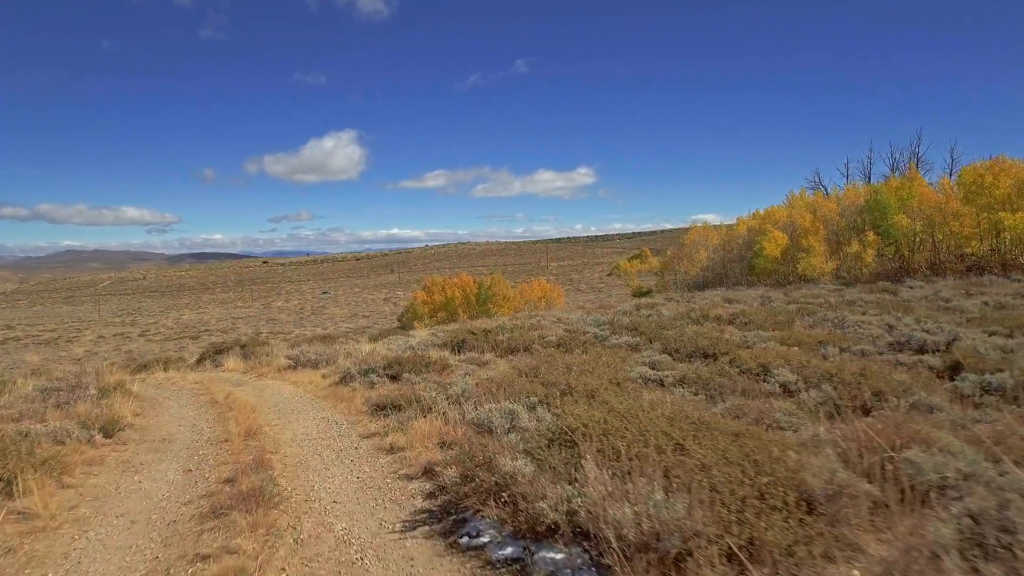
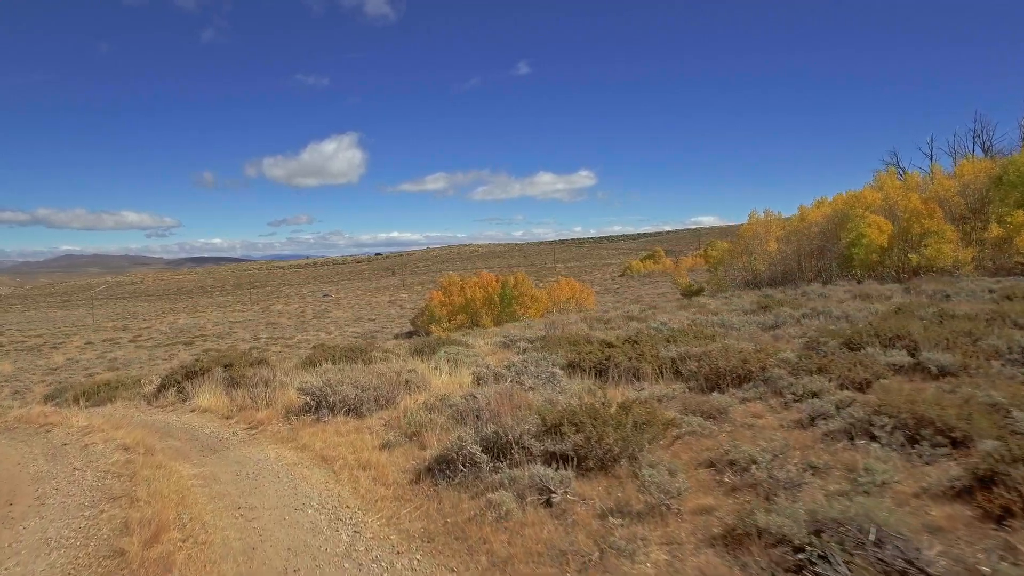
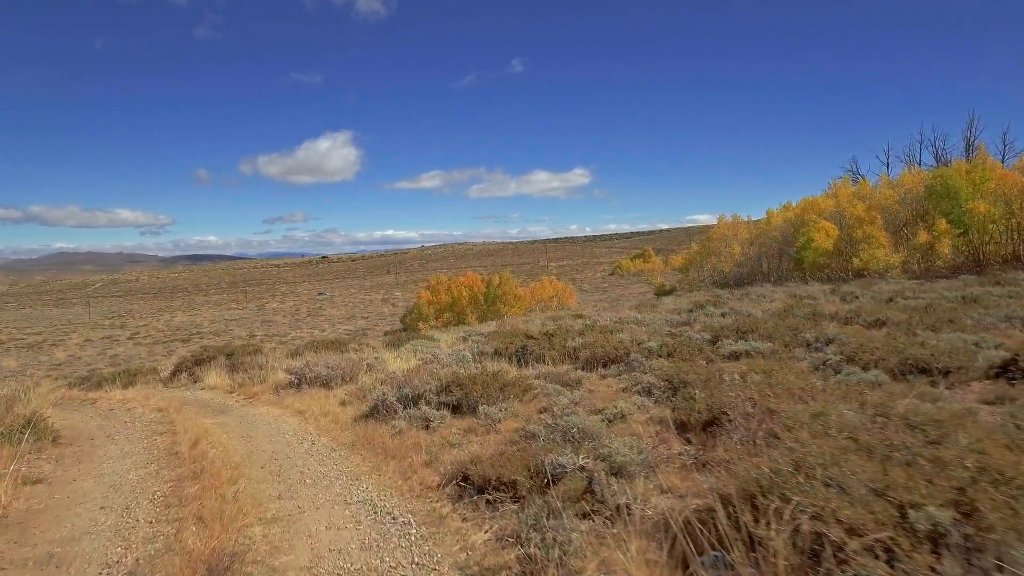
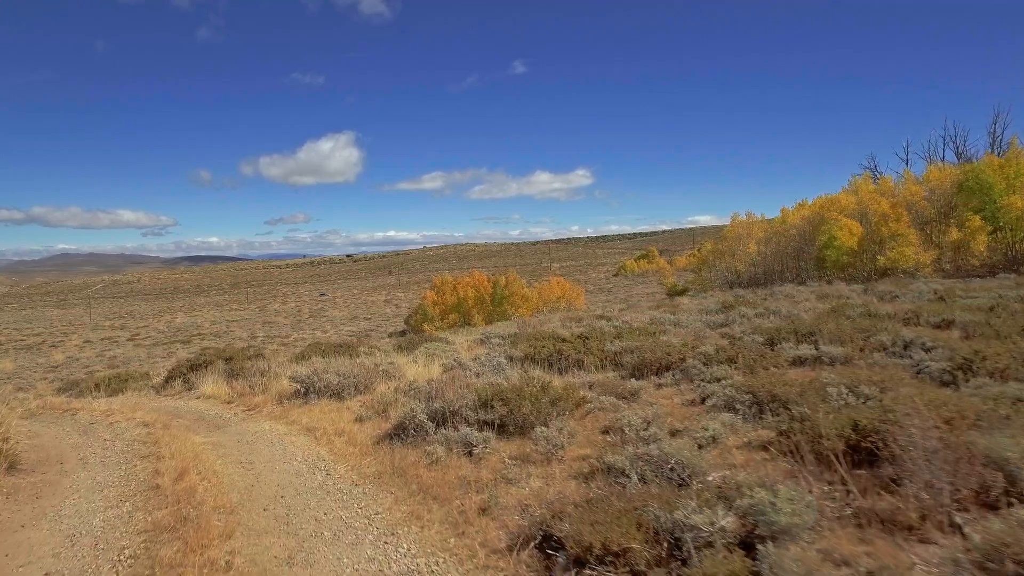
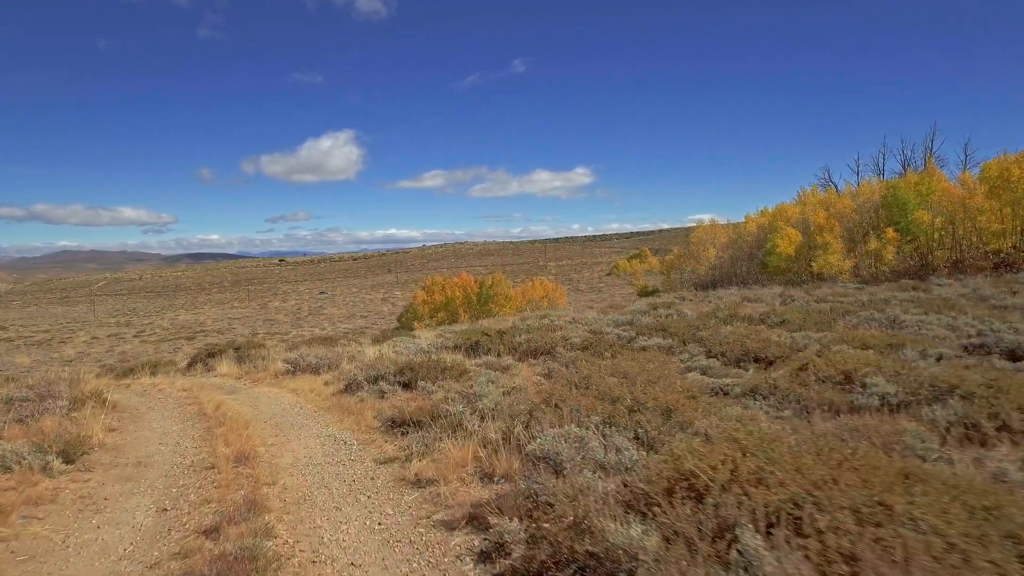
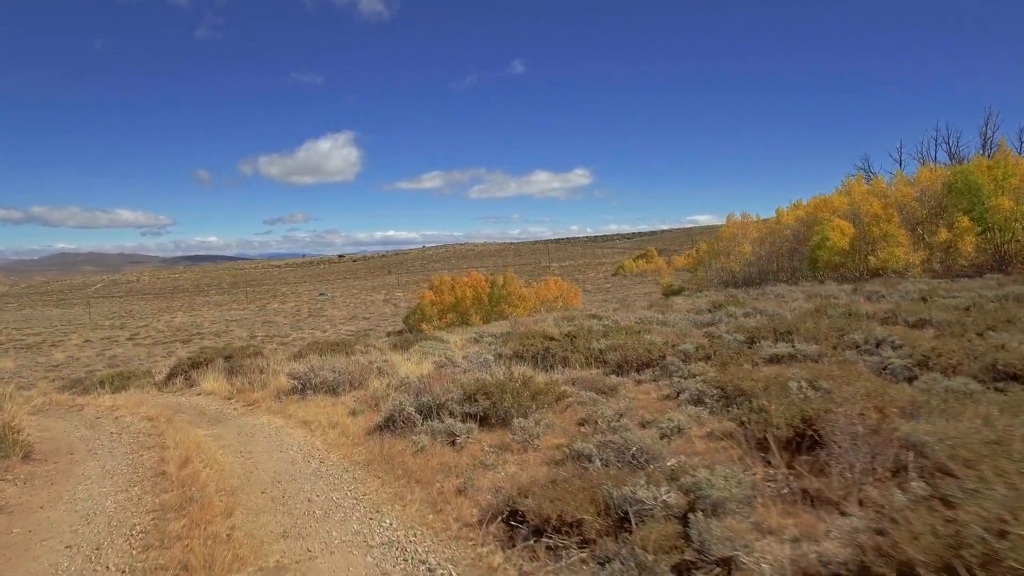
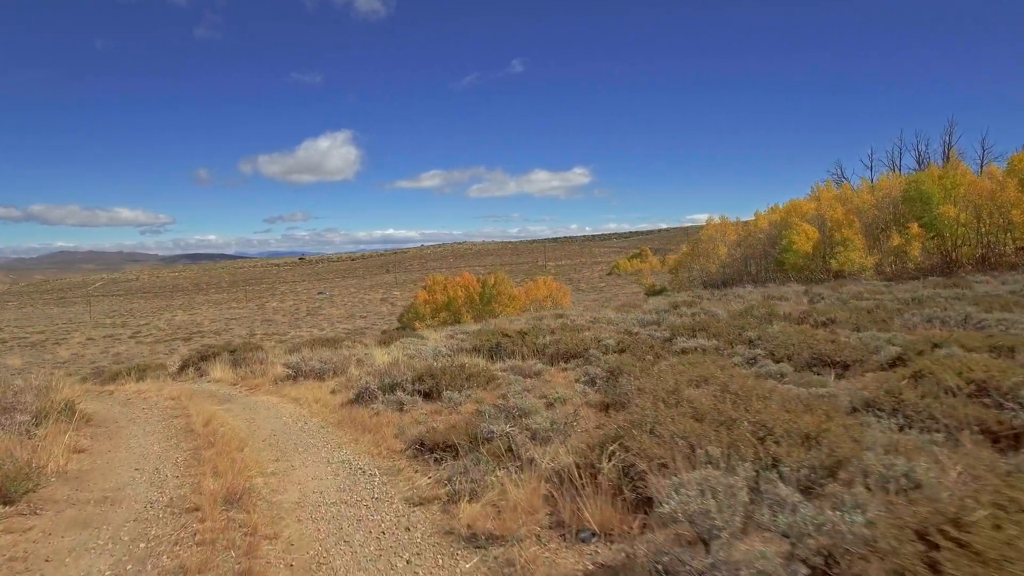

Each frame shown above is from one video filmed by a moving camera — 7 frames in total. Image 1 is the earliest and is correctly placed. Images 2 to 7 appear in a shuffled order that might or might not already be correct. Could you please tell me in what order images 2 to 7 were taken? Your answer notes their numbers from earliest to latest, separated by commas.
5, 7, 3, 6, 4, 2
